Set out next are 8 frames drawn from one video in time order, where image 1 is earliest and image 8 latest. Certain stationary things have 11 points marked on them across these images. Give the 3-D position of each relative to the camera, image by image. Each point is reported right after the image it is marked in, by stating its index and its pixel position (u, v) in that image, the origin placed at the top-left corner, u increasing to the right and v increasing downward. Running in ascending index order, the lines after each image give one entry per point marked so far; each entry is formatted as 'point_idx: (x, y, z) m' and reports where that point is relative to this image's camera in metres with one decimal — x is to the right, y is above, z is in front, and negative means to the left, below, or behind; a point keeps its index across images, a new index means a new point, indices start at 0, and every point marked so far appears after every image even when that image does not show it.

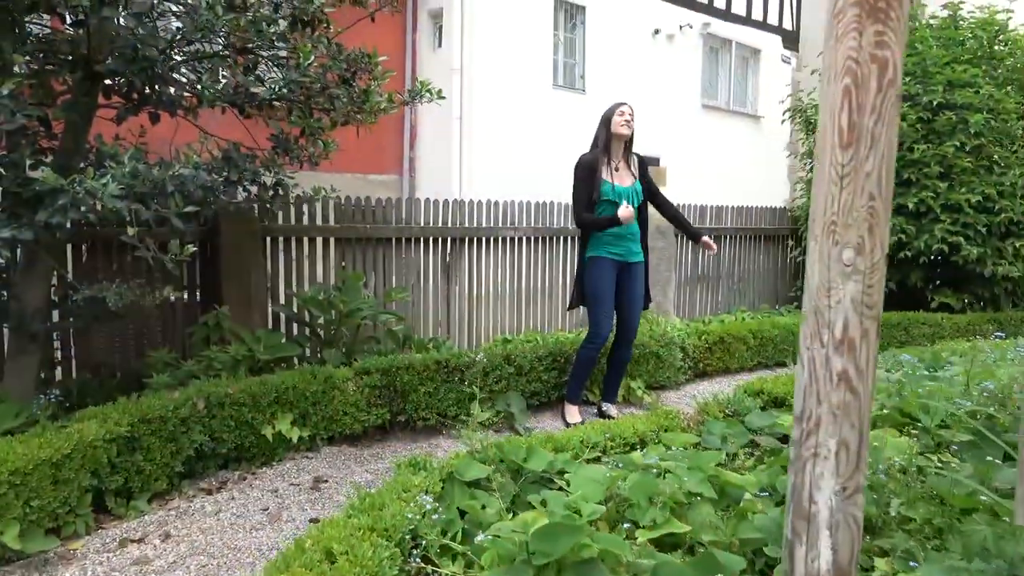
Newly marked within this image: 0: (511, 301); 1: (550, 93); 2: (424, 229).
0: (0.0, -0.1, +6.4) m
1: (+0.5, +2.8, +10.6) m
2: (-0.7, +0.5, +5.7) m
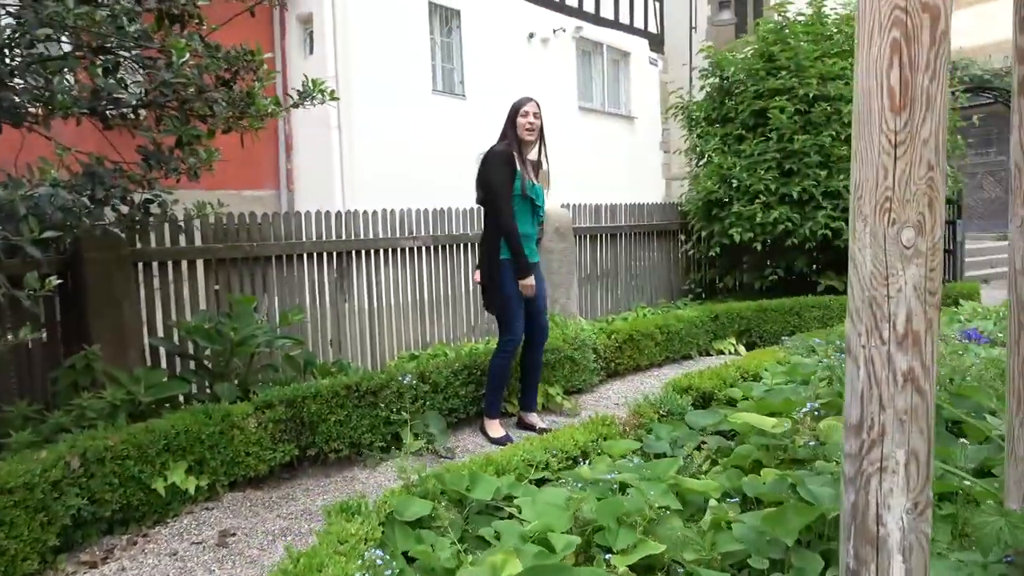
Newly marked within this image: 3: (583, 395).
0: (-0.8, -0.2, +6.0) m
1: (-1.2, +2.6, +10.3) m
2: (-1.4, +0.3, +5.3) m
3: (+0.5, -0.8, +5.5) m
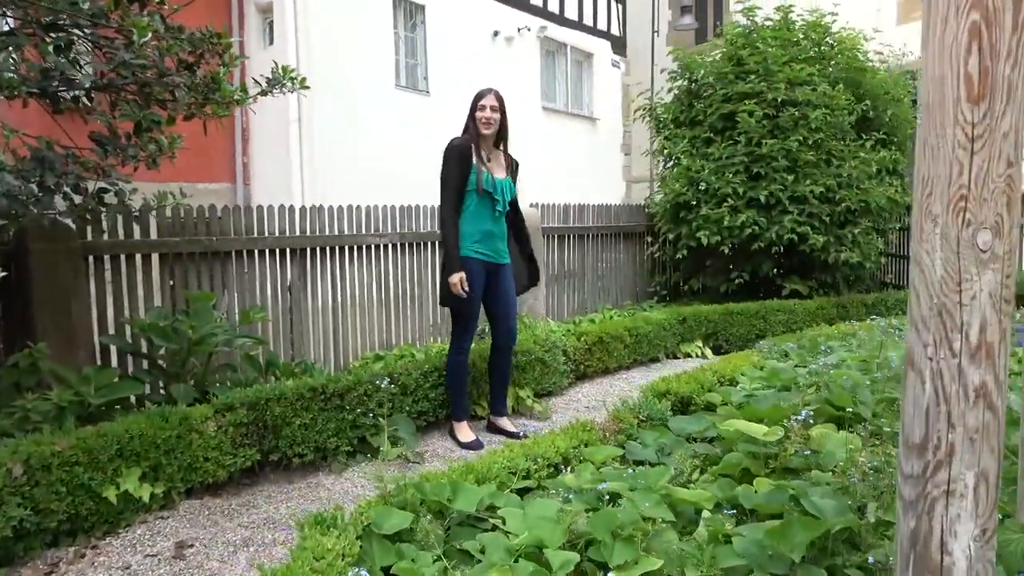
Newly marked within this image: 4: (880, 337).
0: (-1.1, -0.2, +5.9) m
1: (-1.6, +2.7, +10.1) m
2: (-1.6, +0.3, +5.1) m
3: (+0.3, -0.8, +5.4) m
4: (+2.3, -0.3, +4.6) m
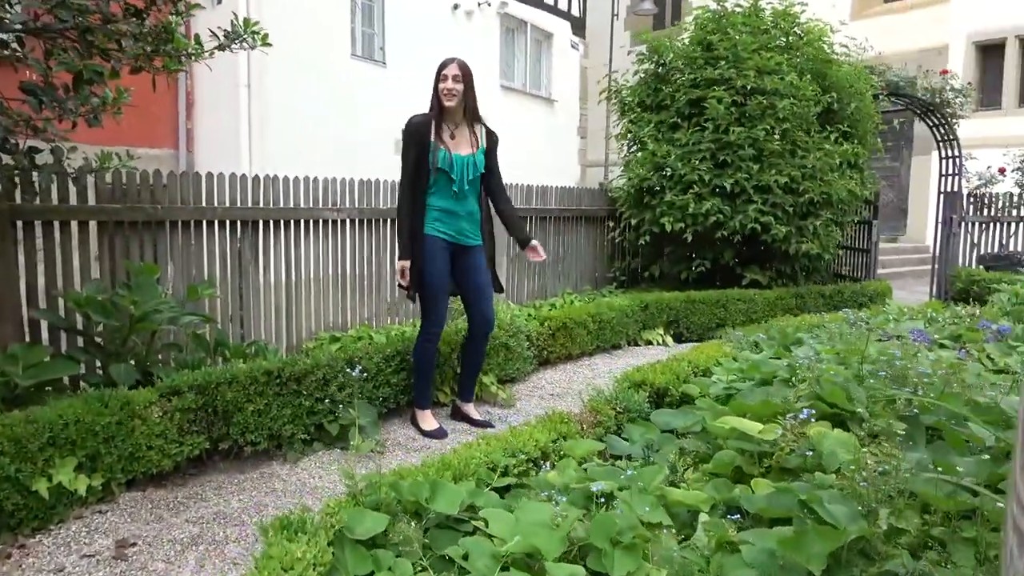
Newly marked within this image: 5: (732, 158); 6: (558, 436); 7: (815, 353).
0: (-1.3, 0.0, +5.6) m
1: (-2.2, +2.9, +9.7) m
2: (-1.8, +0.5, +4.7) m
3: (0.0, -0.7, +5.2) m
4: (+2.1, -0.3, +4.6) m
5: (+2.0, +1.2, +6.9) m
6: (+0.2, -0.6, +3.0) m
7: (+1.6, -0.4, +4.0) m
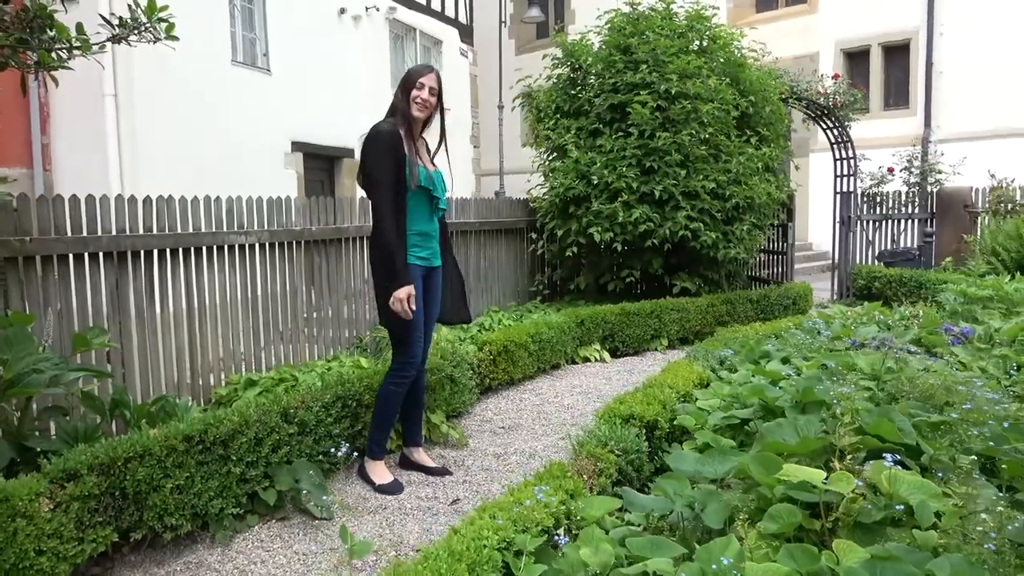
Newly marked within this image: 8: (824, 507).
0: (-1.8, -0.2, +4.9) m
1: (-3.4, +2.6, +8.9) m
2: (-2.1, +0.3, +4.0) m
3: (-0.3, -0.8, +4.7) m
4: (+1.8, -0.3, +4.4) m
5: (+1.3, +1.1, +6.7) m
6: (+0.2, -0.7, +2.5) m
7: (+1.4, -0.4, +3.7) m
8: (+0.9, -0.6, +2.1) m
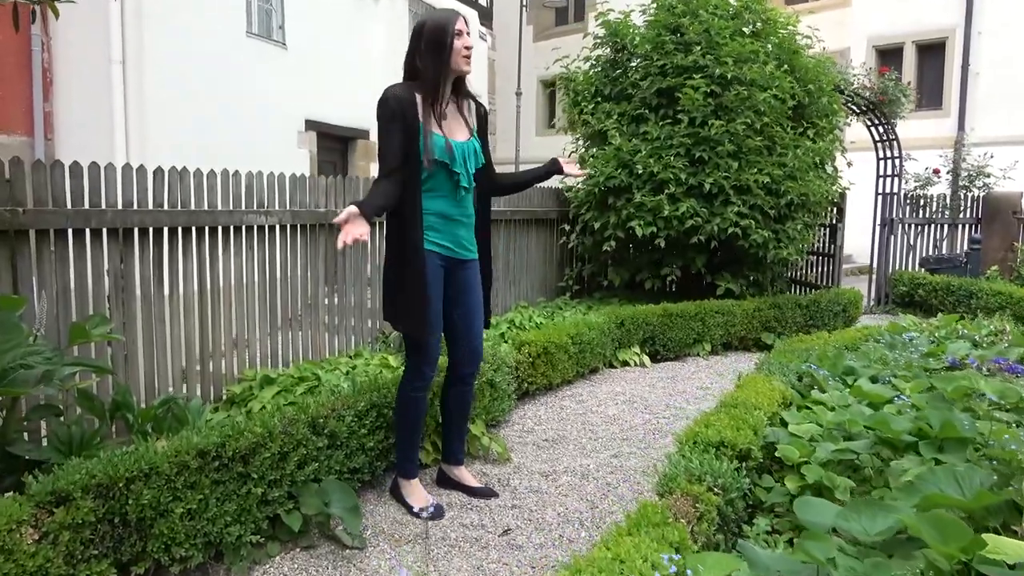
0: (-1.5, -0.2, +4.4) m
1: (-3.0, +2.8, +8.3) m
2: (-1.8, +0.3, +3.5) m
3: (-0.1, -0.8, +4.3) m
4: (+2.0, -0.4, +3.9) m
5: (+1.6, +1.1, +6.2) m
6: (+0.4, -0.7, +2.0) m
7: (+1.7, -0.5, +3.3) m
8: (+1.1, -0.7, +1.6) m
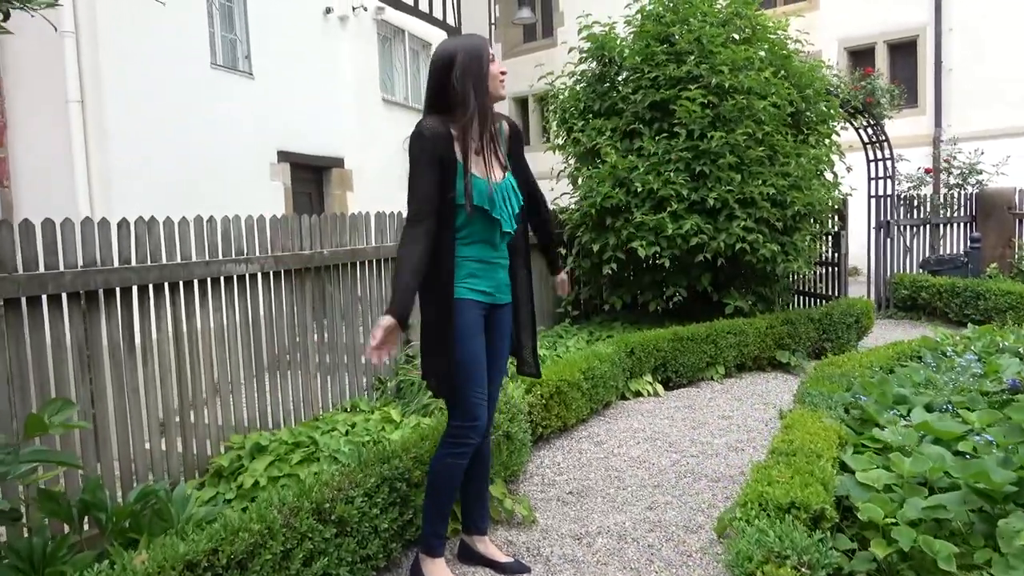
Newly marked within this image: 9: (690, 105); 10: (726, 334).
0: (-1.4, -0.5, +4.0) m
1: (-3.2, +2.3, +7.9) m
2: (-1.8, 0.0, +3.1) m
3: (0.0, -1.0, +3.9) m
4: (+2.1, -0.5, +3.6) m
5: (+1.6, +1.0, +5.9) m
6: (+0.6, -0.8, +1.7) m
7: (+1.8, -0.6, +2.9) m
8: (+1.3, -0.7, +1.3) m
9: (+1.4, +1.4, +5.9) m
10: (+1.7, -0.4, +5.9) m
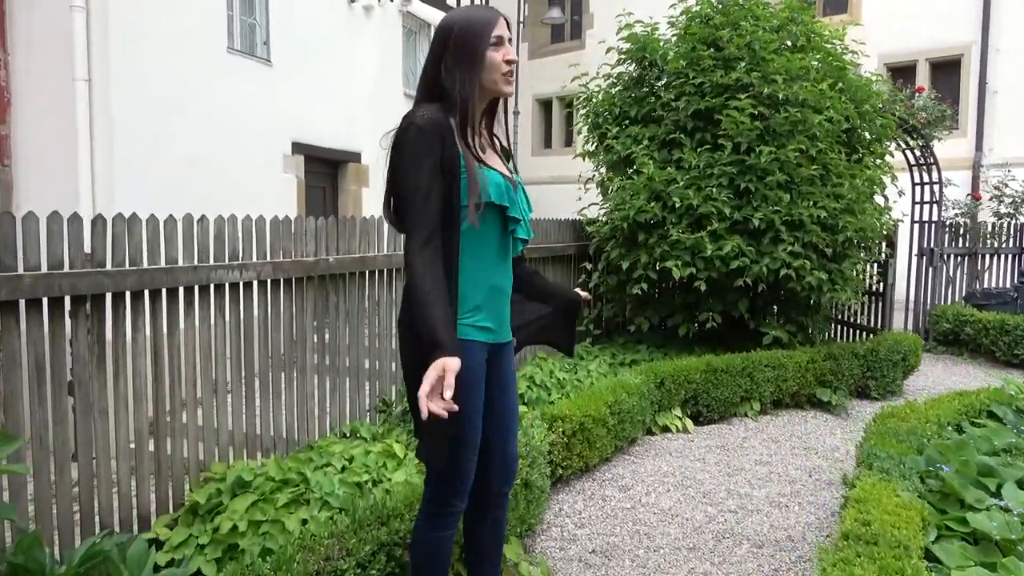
0: (-1.3, -0.5, +3.5) m
1: (-2.9, +2.4, +7.5) m
2: (-1.6, 0.0, +2.6) m
3: (+0.1, -1.1, +3.4) m
4: (+2.2, -0.7, +3.1) m
5: (+1.8, +0.7, +5.4) m
6: (+0.6, -1.0, +1.2) m
7: (+1.9, -0.8, +2.4) m
8: (+1.4, -0.9, +0.8) m
9: (+1.6, +1.2, +5.4) m
10: (+1.8, -0.6, +5.4) m
